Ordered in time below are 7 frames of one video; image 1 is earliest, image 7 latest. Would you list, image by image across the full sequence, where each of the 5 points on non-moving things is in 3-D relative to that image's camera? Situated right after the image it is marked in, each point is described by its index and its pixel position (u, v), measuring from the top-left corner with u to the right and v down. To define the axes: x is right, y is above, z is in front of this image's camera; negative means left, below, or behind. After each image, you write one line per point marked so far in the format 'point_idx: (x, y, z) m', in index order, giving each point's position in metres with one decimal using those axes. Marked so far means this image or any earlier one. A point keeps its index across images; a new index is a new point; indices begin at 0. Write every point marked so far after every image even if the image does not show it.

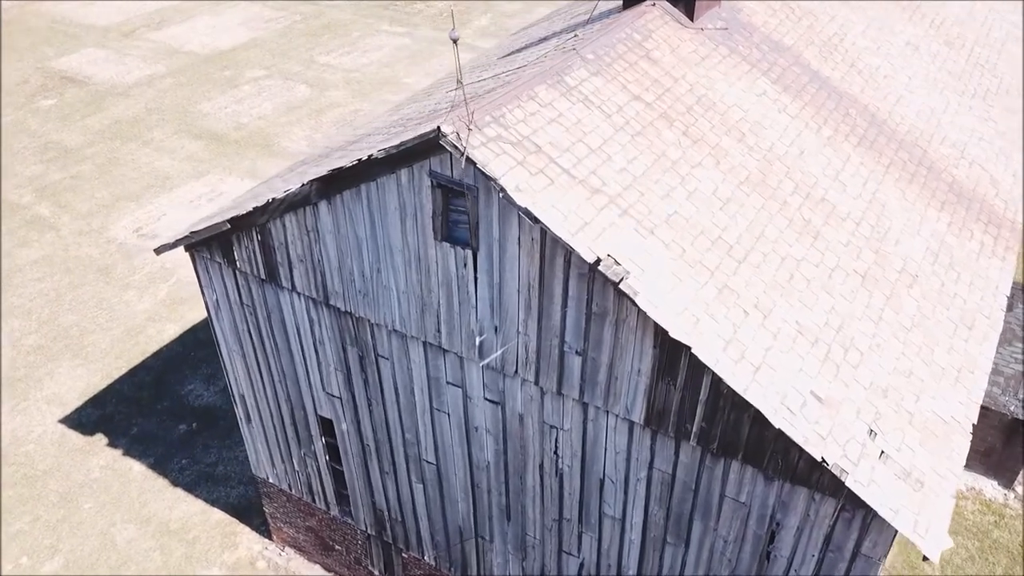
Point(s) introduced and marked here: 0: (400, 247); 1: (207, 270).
0: (-1.2, +0.4, +8.0) m
1: (-4.0, +0.2, +10.2) m
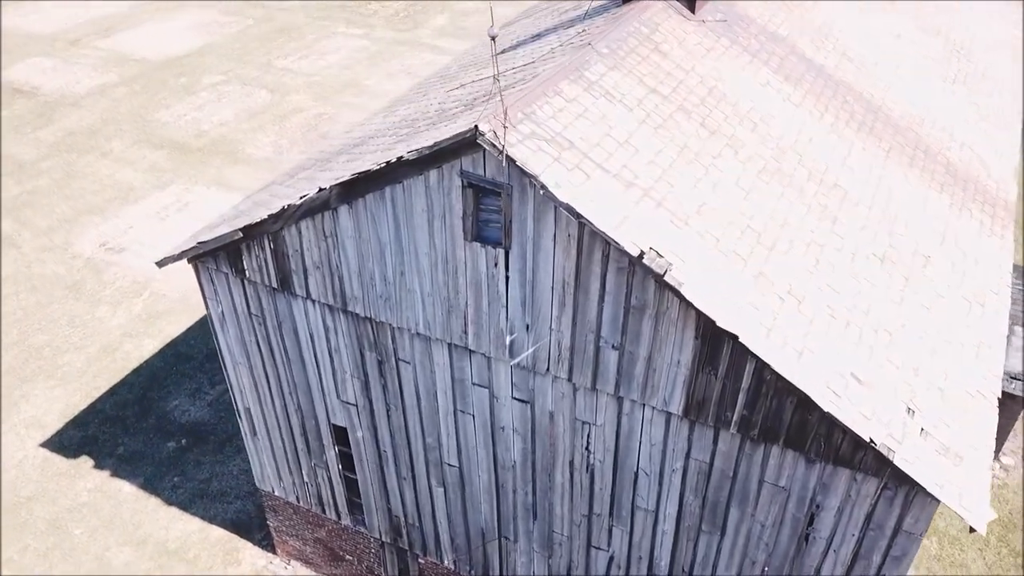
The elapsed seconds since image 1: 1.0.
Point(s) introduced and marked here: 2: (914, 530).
0: (-0.9, +0.4, +7.9) m
1: (-3.9, +0.1, +9.9) m
2: (+3.7, -2.2, +7.1) m
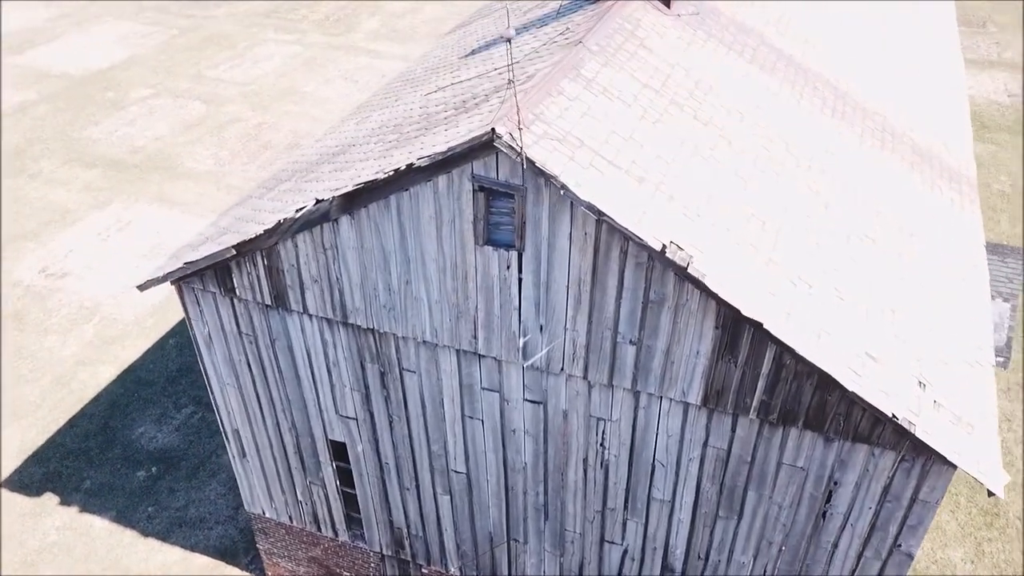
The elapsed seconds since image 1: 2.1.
0: (-0.8, +0.3, +7.8) m
1: (-3.9, -0.2, +9.6) m
2: (+4.0, -2.0, +7.3) m
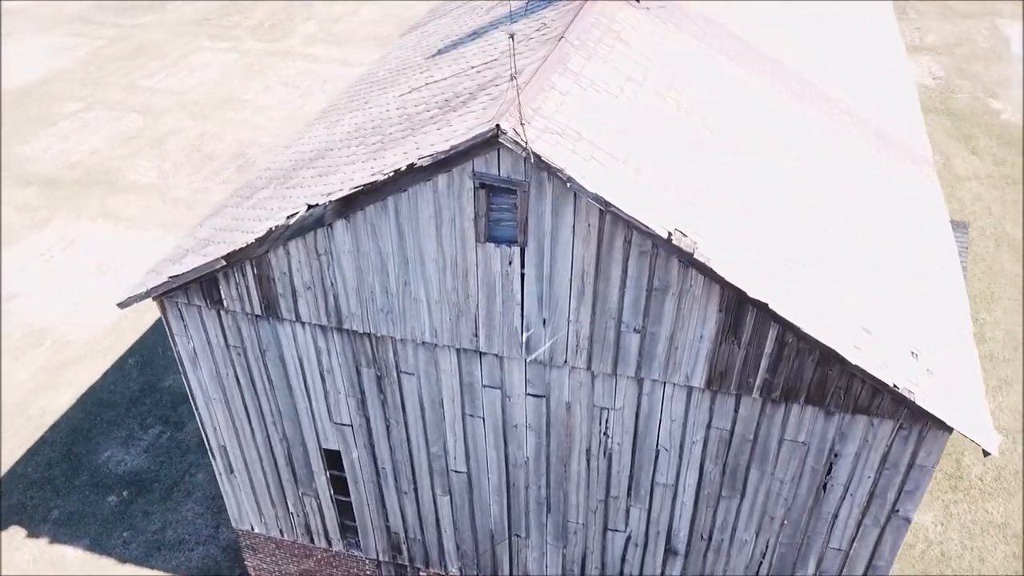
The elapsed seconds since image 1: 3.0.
0: (-0.8, +0.3, +7.7) m
1: (-4.0, -0.4, +9.3) m
2: (+4.1, -1.7, +7.6) m
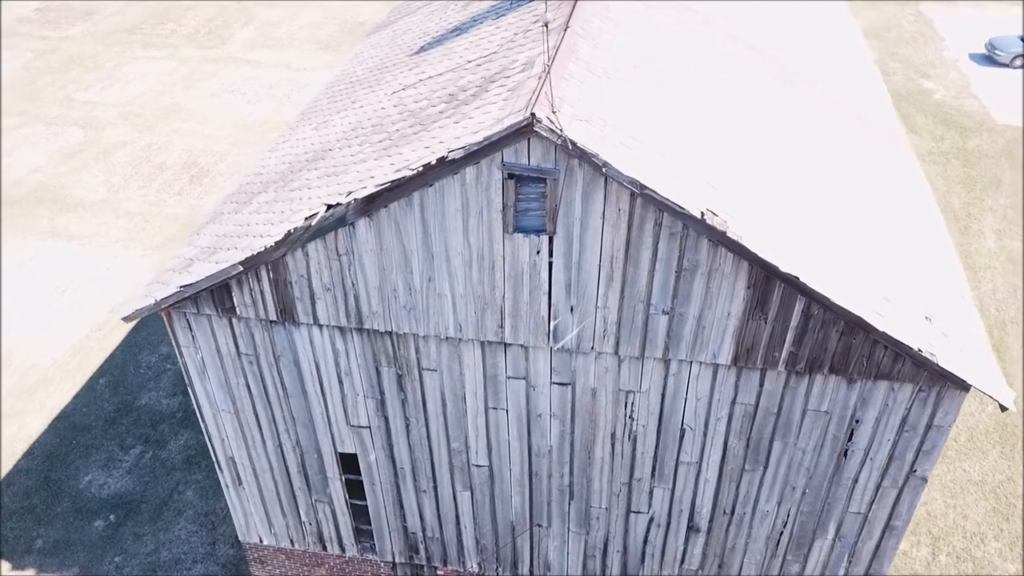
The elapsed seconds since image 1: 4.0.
0: (-0.5, +0.4, +7.7) m
1: (-3.8, -0.5, +9.1) m
2: (+4.5, -1.4, +8.0) m
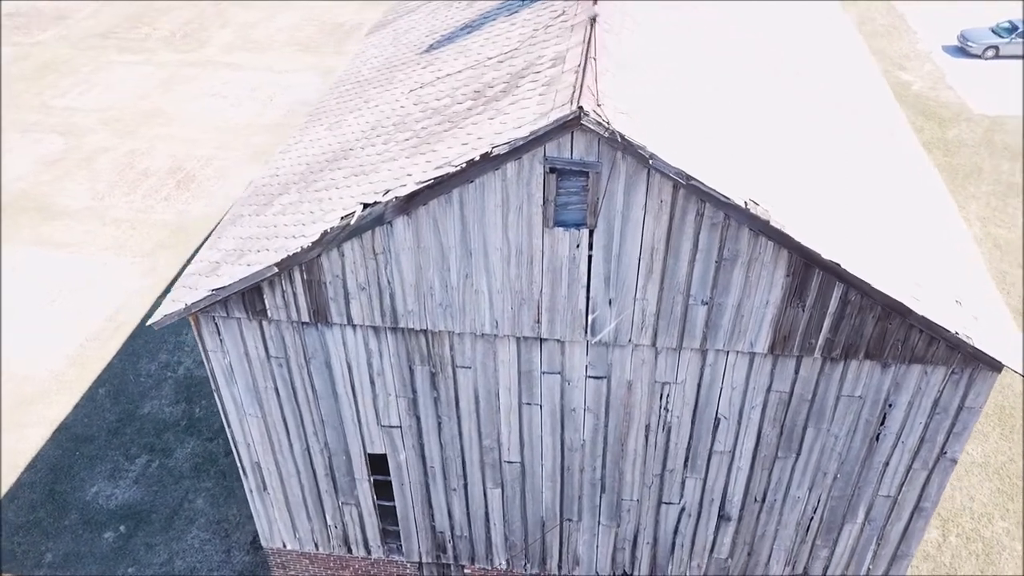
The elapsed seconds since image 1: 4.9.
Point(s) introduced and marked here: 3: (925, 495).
0: (-0.1, +0.4, +7.7) m
1: (-3.4, -0.5, +9.0) m
2: (+4.9, -1.2, +8.1) m
3: (+4.9, -2.4, +9.1) m
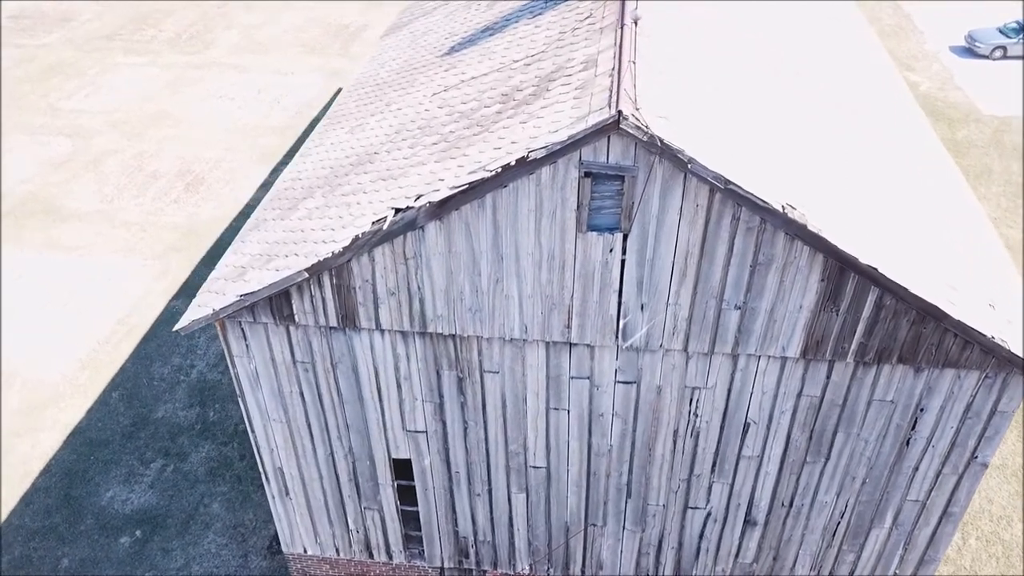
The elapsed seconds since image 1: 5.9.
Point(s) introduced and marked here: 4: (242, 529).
0: (+0.2, +0.4, +7.7) m
1: (-3.1, -0.6, +8.9) m
2: (+5.2, -1.3, +8.1) m
3: (+5.2, -2.5, +9.0) m
4: (-5.1, -4.5, +14.5) m
